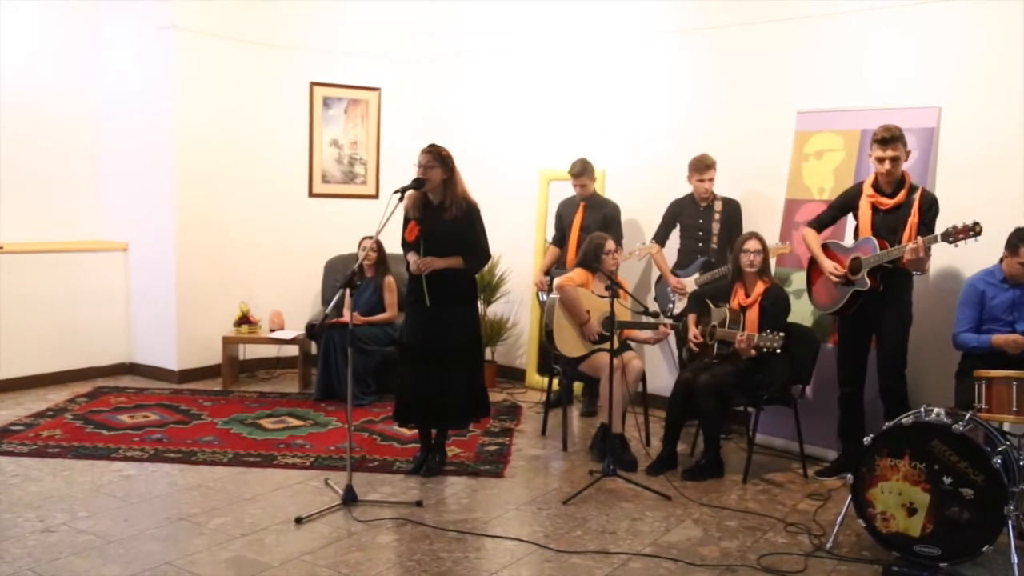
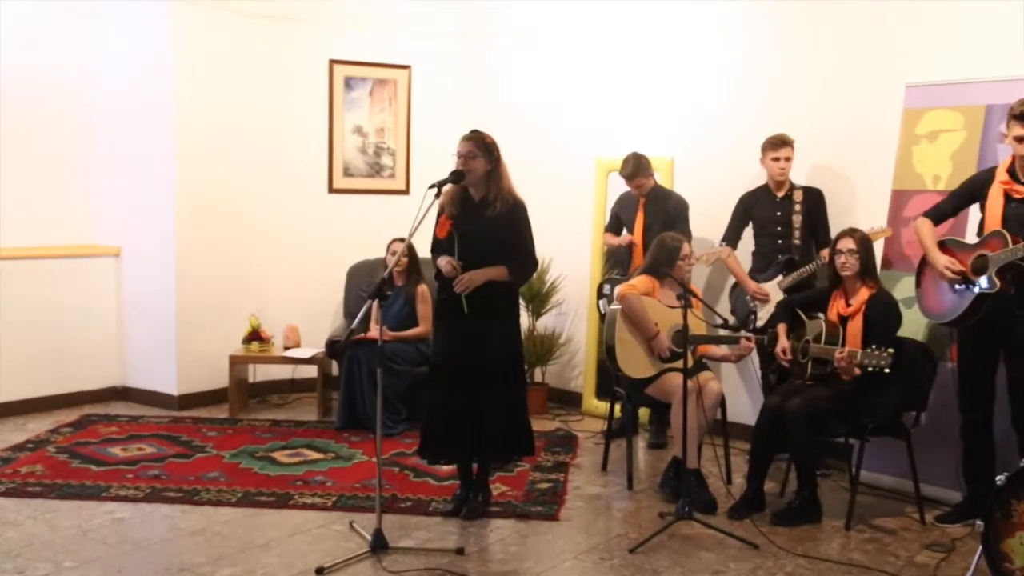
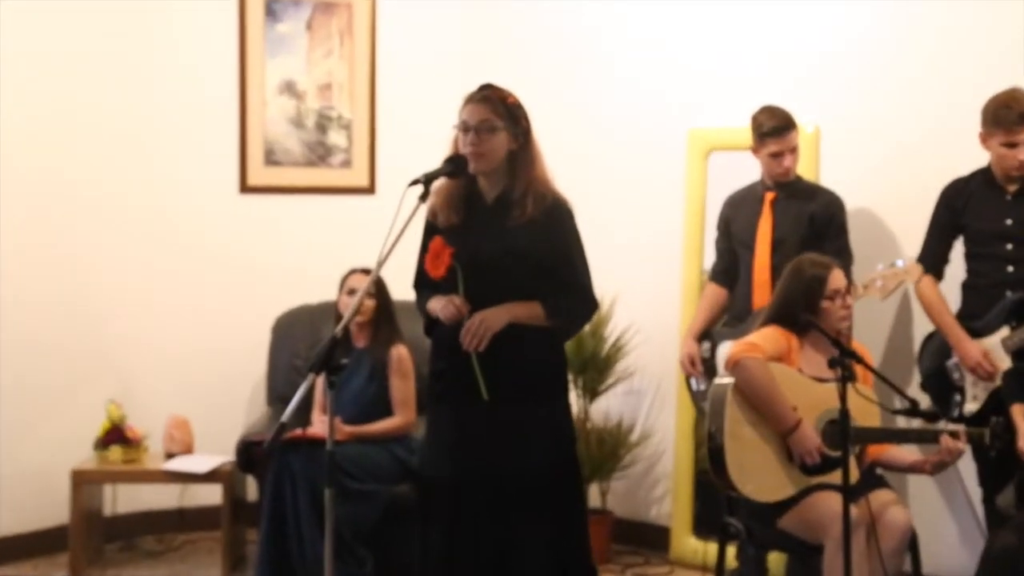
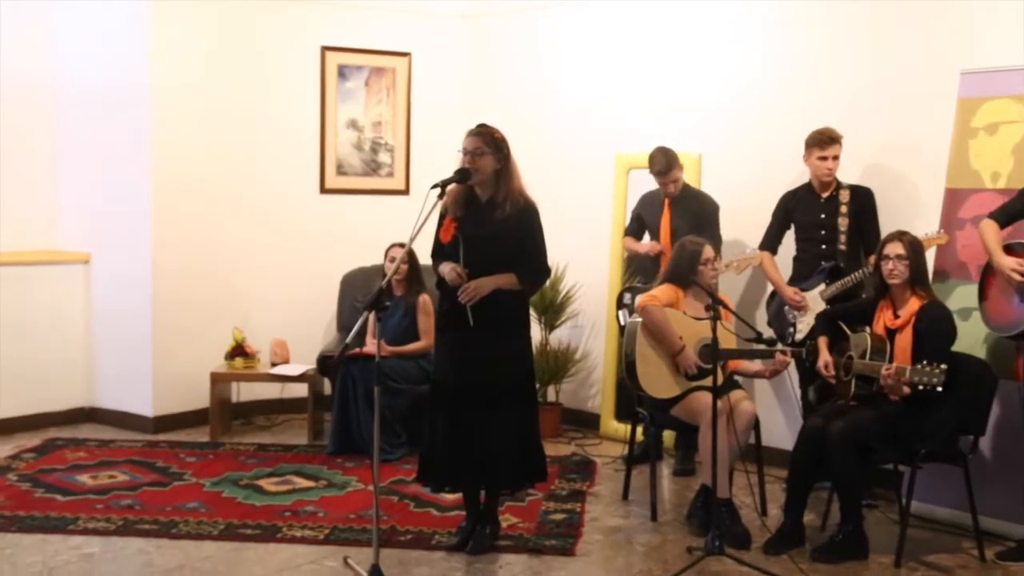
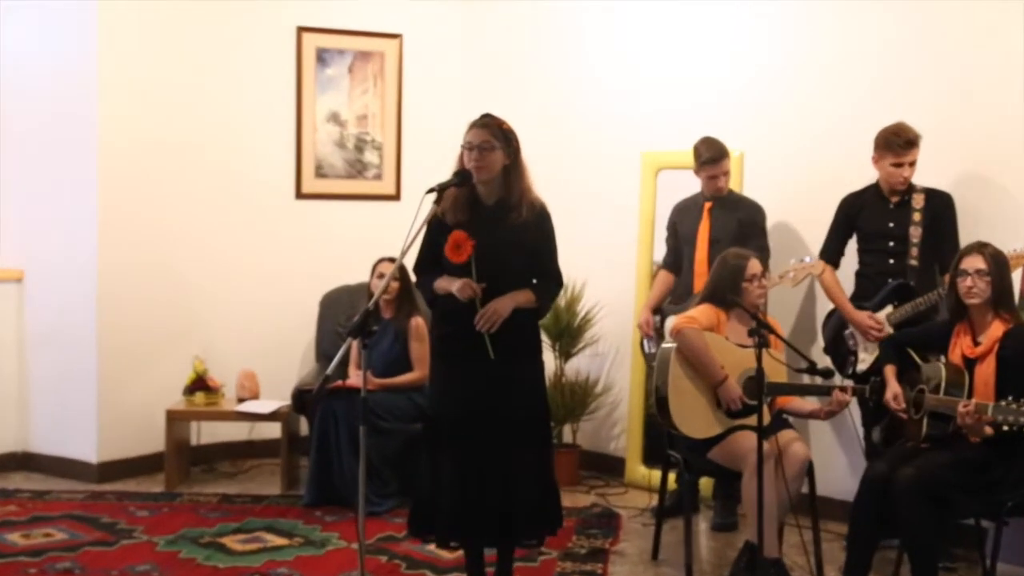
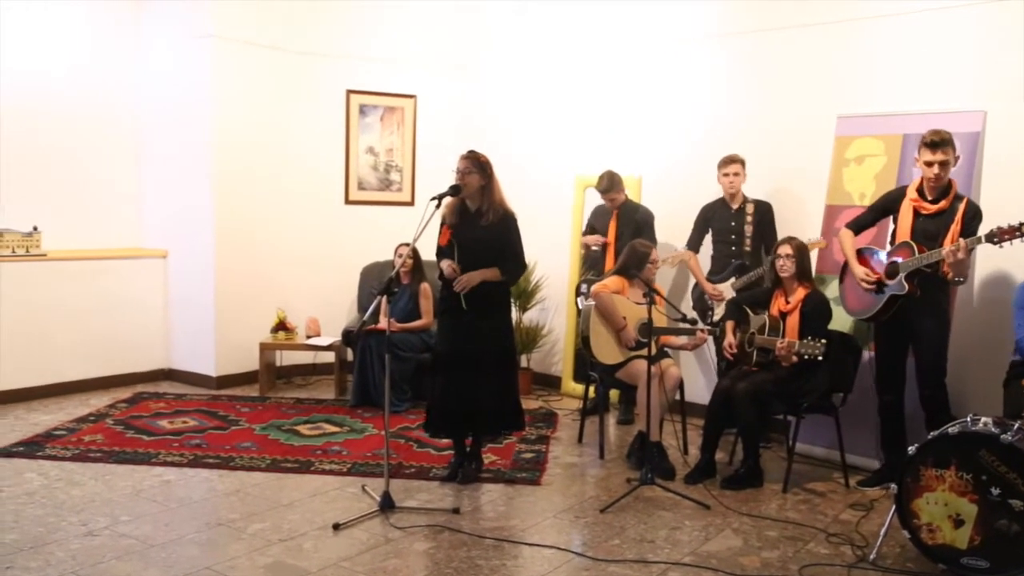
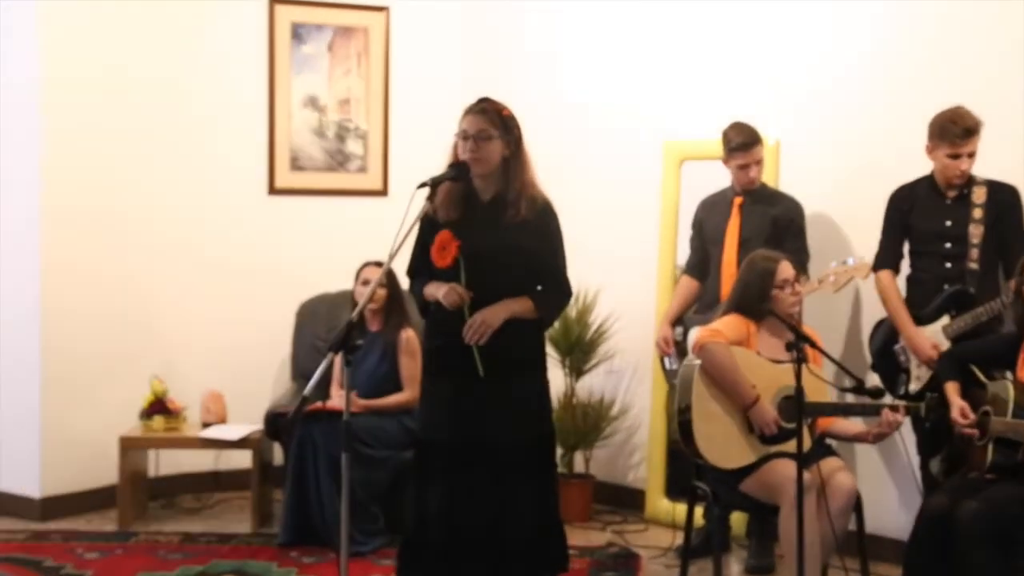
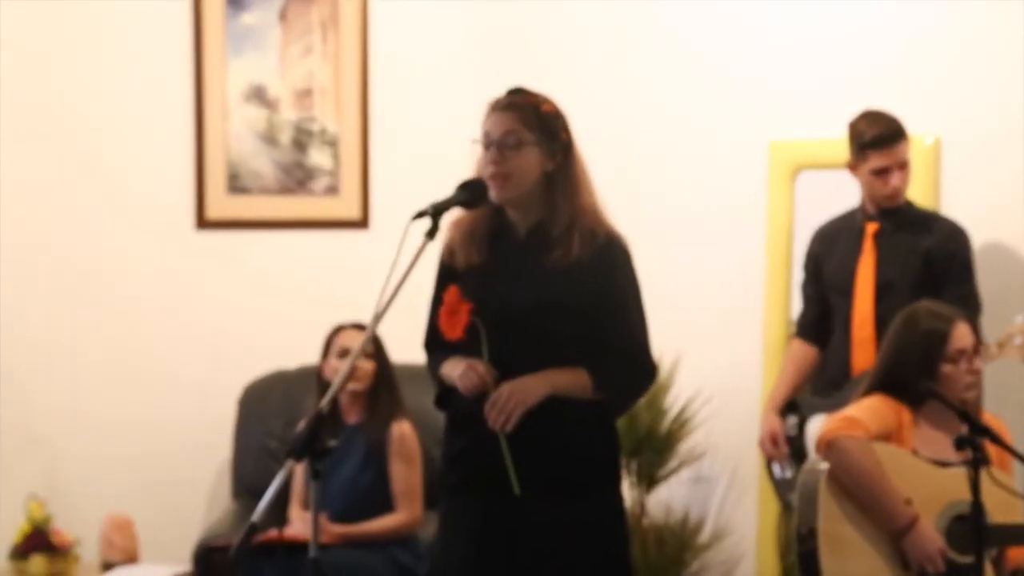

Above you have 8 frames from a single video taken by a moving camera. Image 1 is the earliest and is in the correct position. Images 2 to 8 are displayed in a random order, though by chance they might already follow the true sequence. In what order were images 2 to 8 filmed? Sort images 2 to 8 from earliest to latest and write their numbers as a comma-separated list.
6, 2, 4, 5, 7, 3, 8
